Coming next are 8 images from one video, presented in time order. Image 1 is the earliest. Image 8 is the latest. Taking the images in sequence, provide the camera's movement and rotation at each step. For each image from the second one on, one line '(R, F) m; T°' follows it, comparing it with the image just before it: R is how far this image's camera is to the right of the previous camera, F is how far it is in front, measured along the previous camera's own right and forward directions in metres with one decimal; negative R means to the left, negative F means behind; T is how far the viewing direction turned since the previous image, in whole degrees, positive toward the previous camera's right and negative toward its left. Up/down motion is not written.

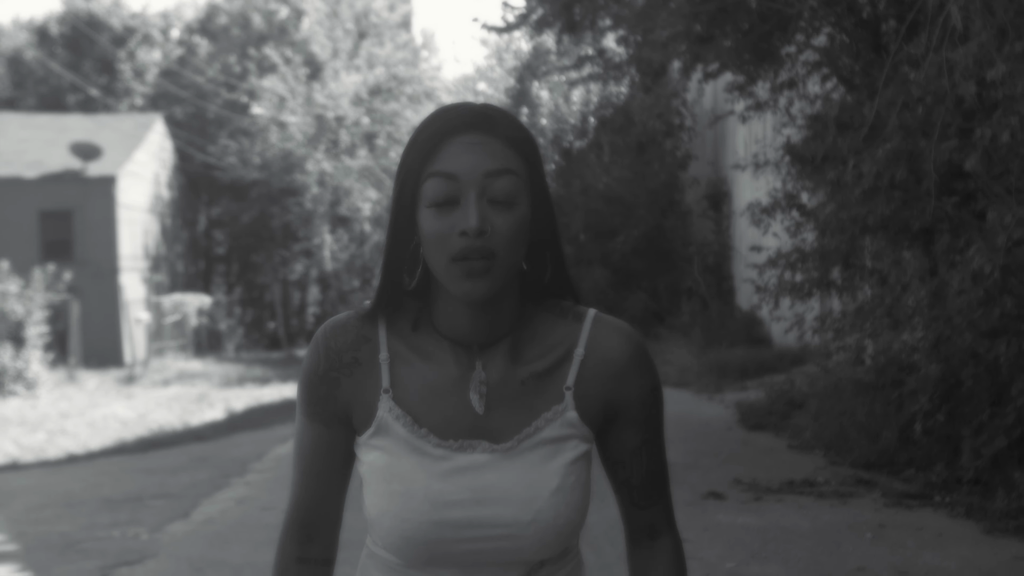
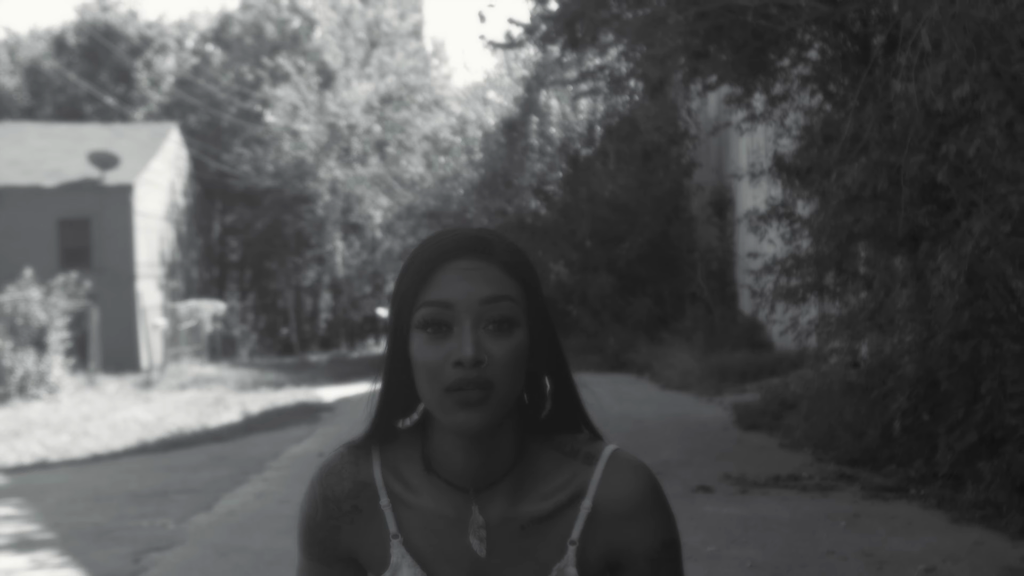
(+0.1, -0.5) m; 0°
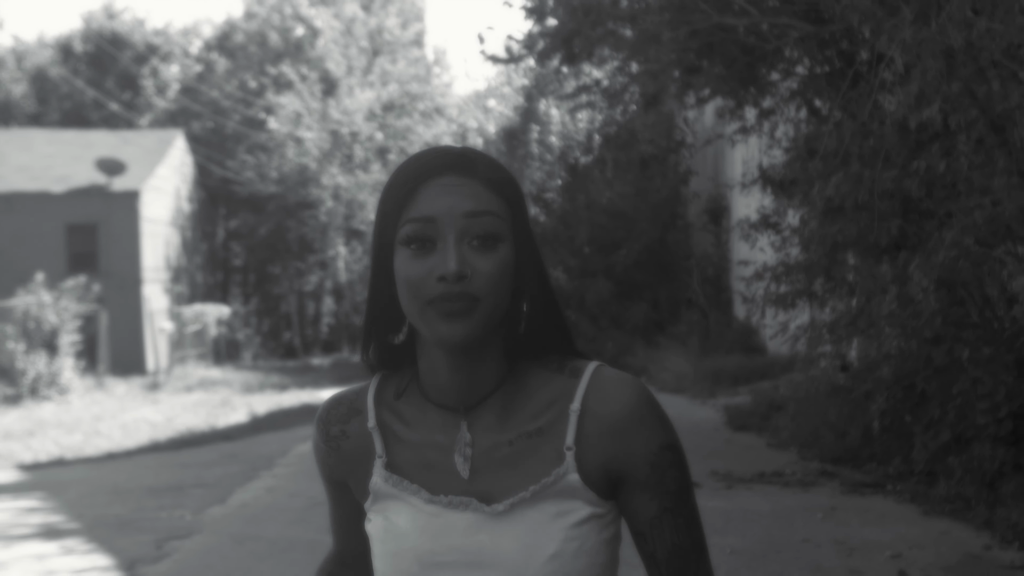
(0.0, -0.4) m; 0°
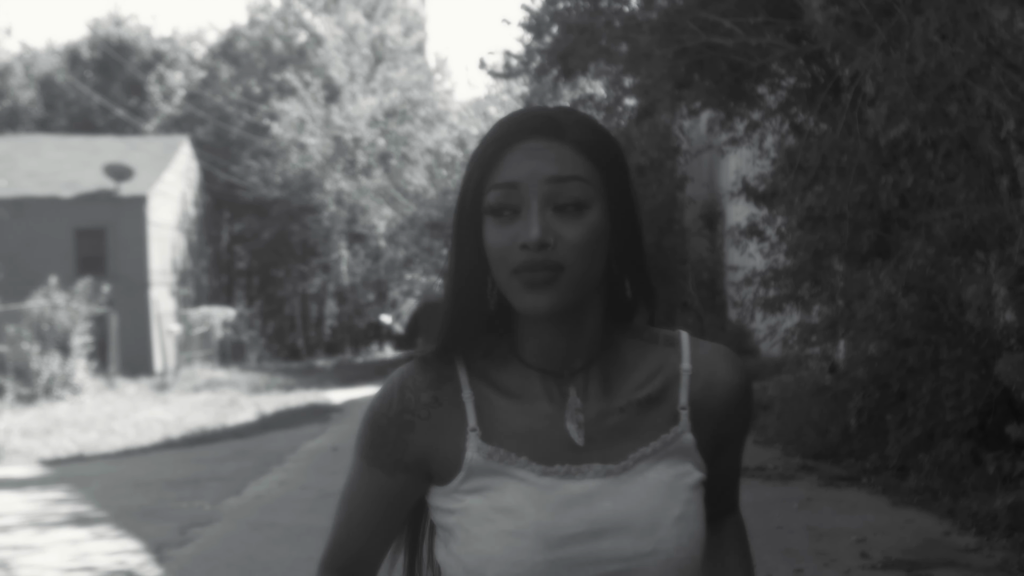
(0.0, -0.5) m; 0°
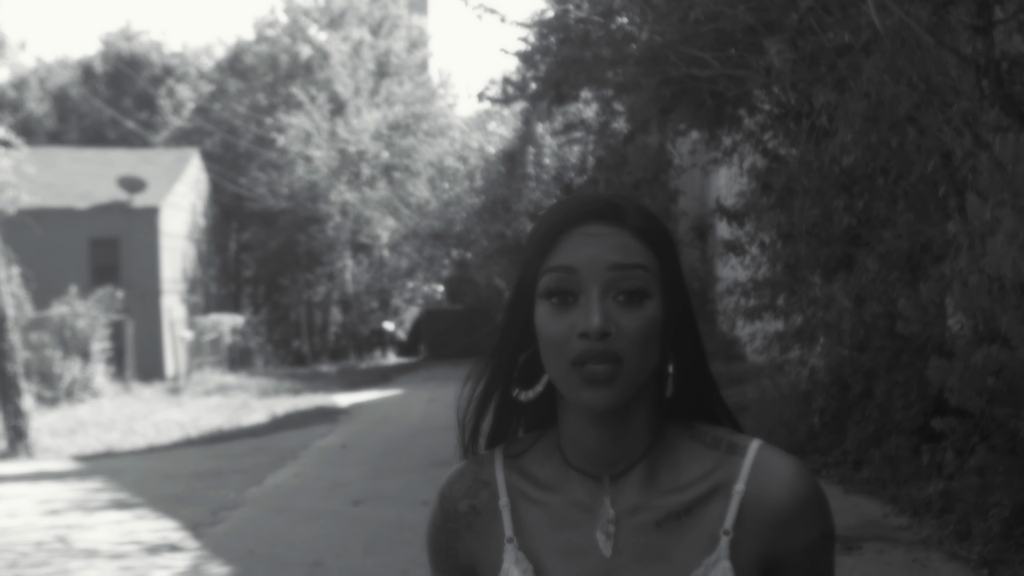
(0.0, -0.9) m; 0°
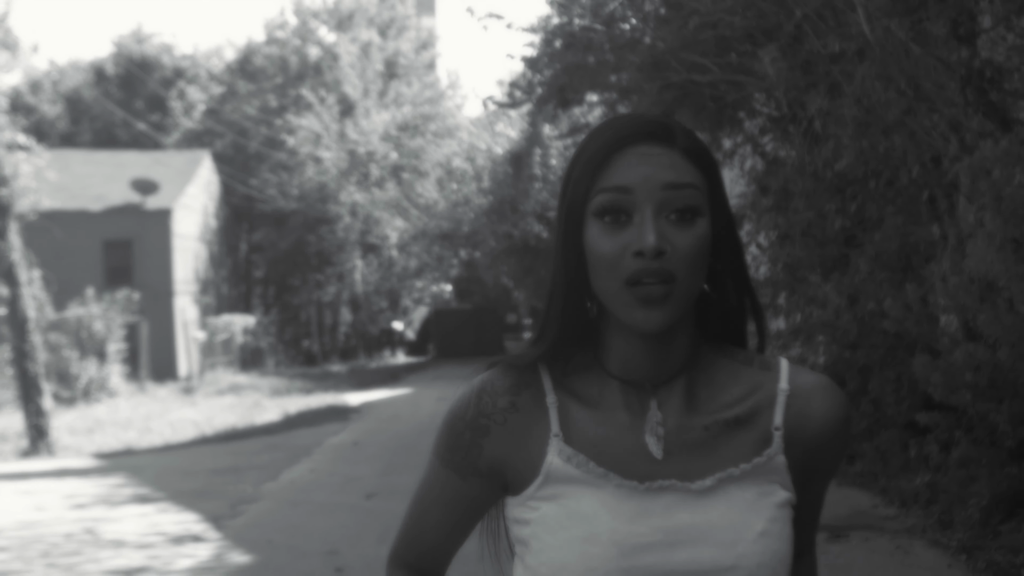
(0.0, -0.3) m; 0°
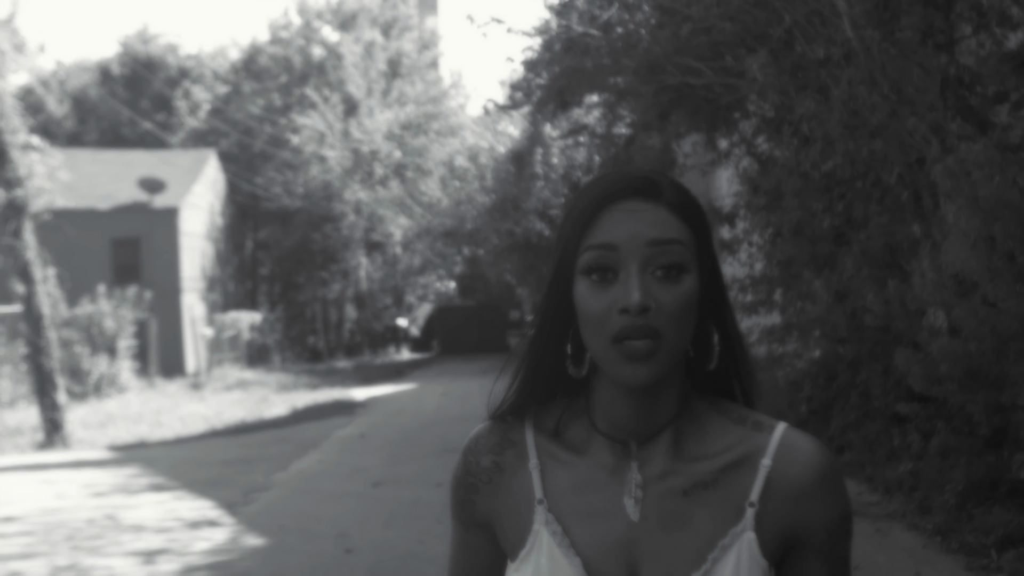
(0.0, -0.3) m; 0°
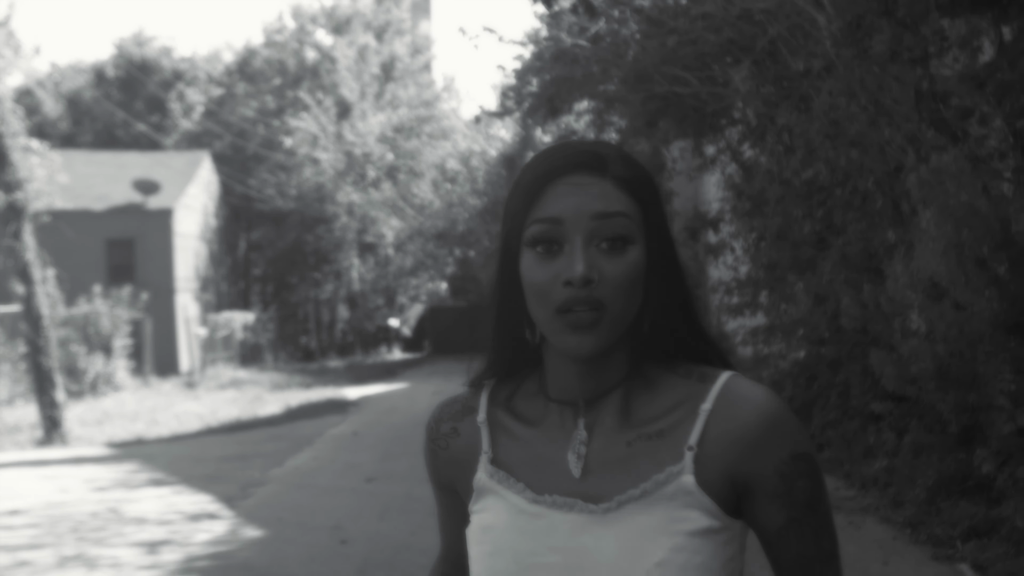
(0.0, -0.3) m; 0°
